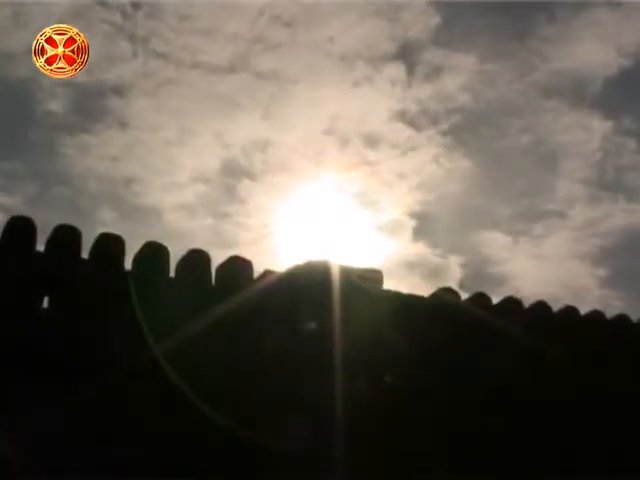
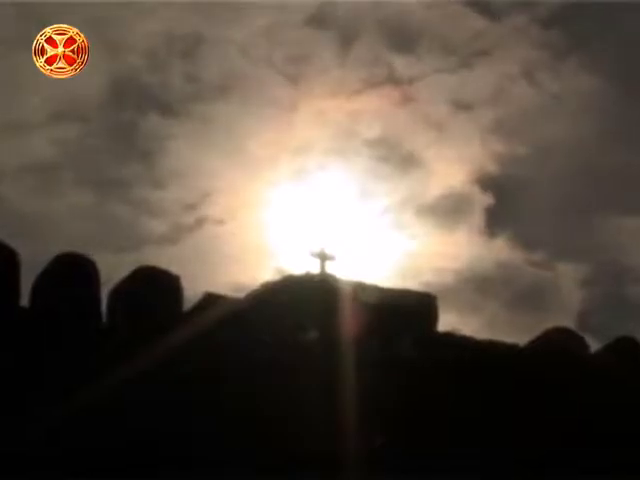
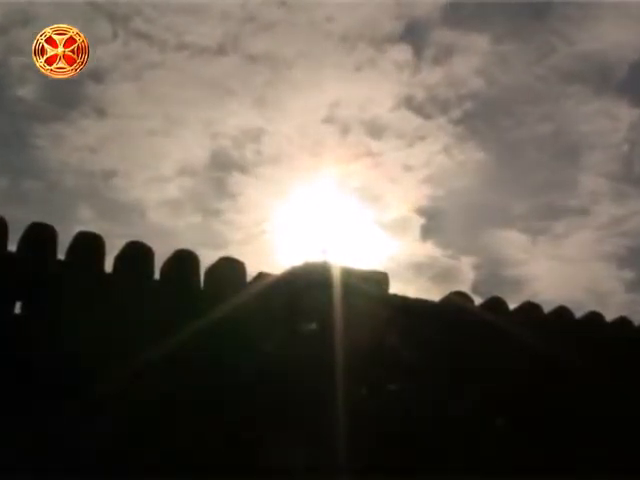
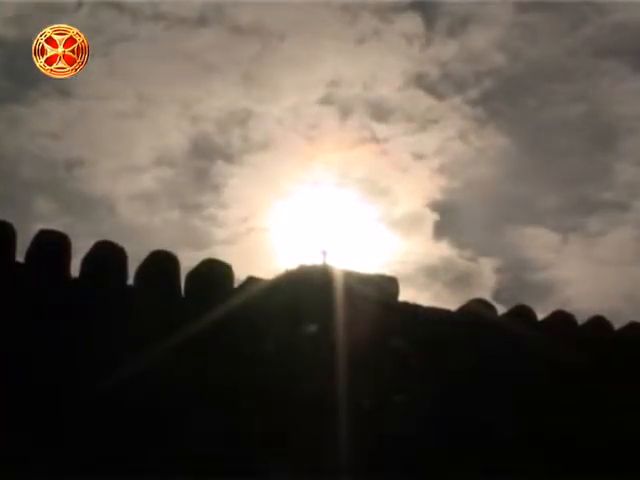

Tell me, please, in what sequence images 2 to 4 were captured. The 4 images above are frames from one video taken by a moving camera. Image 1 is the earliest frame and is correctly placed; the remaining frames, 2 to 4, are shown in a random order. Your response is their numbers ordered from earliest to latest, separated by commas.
3, 4, 2
